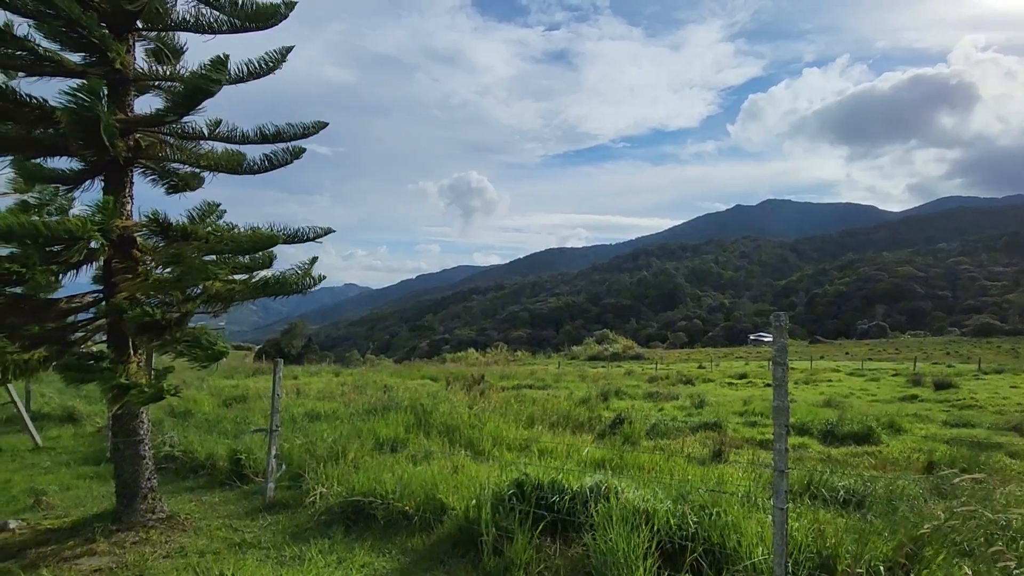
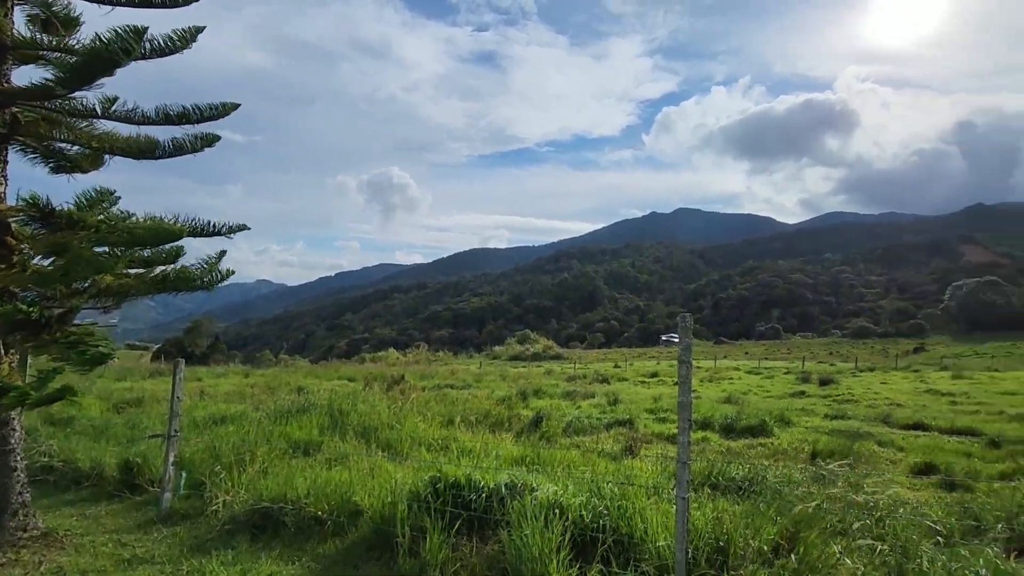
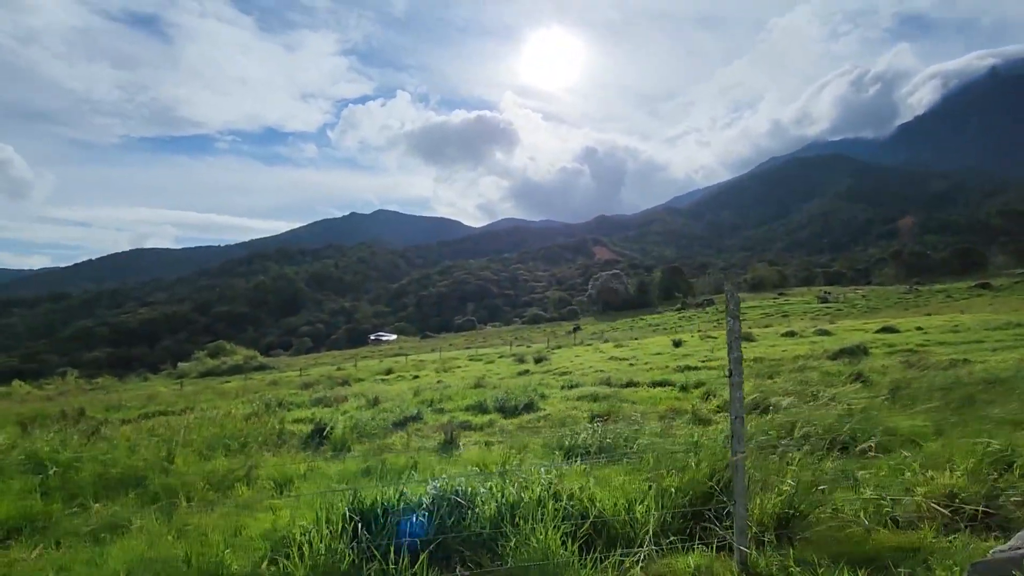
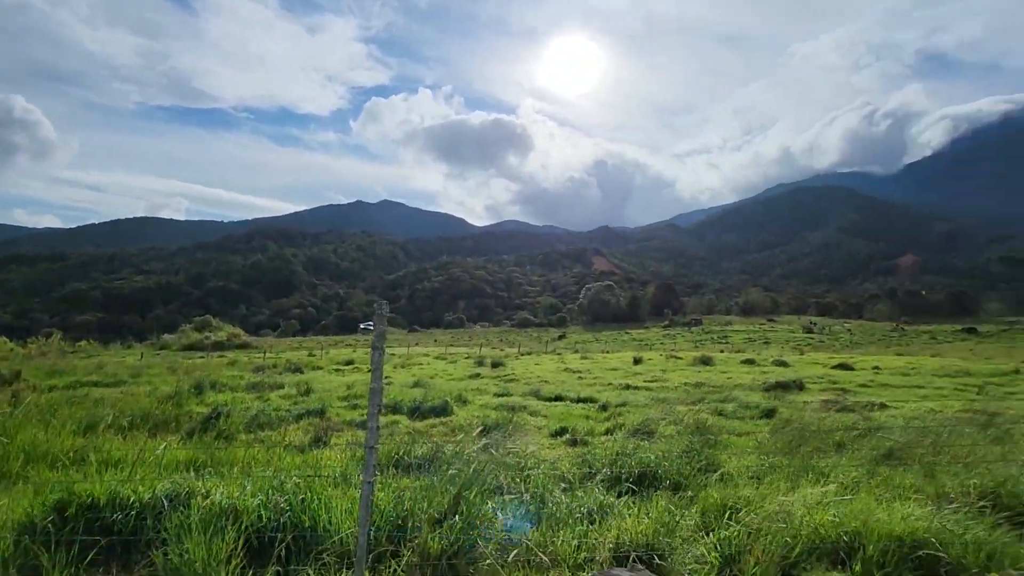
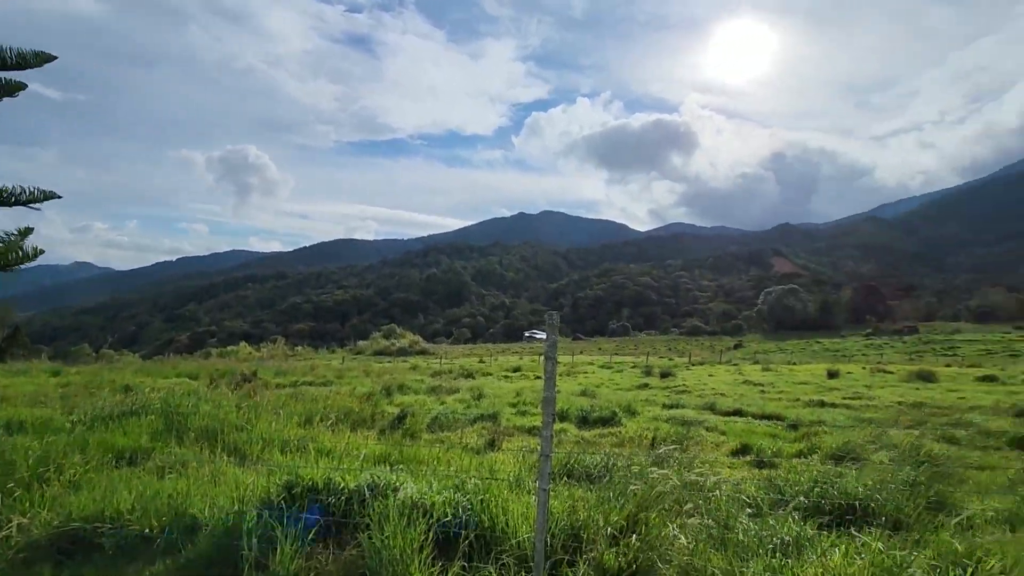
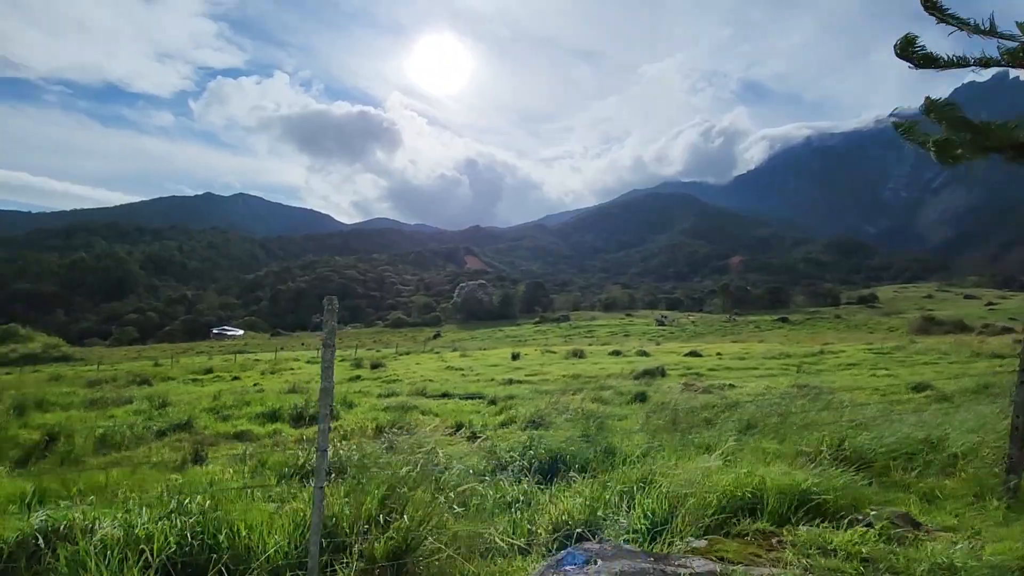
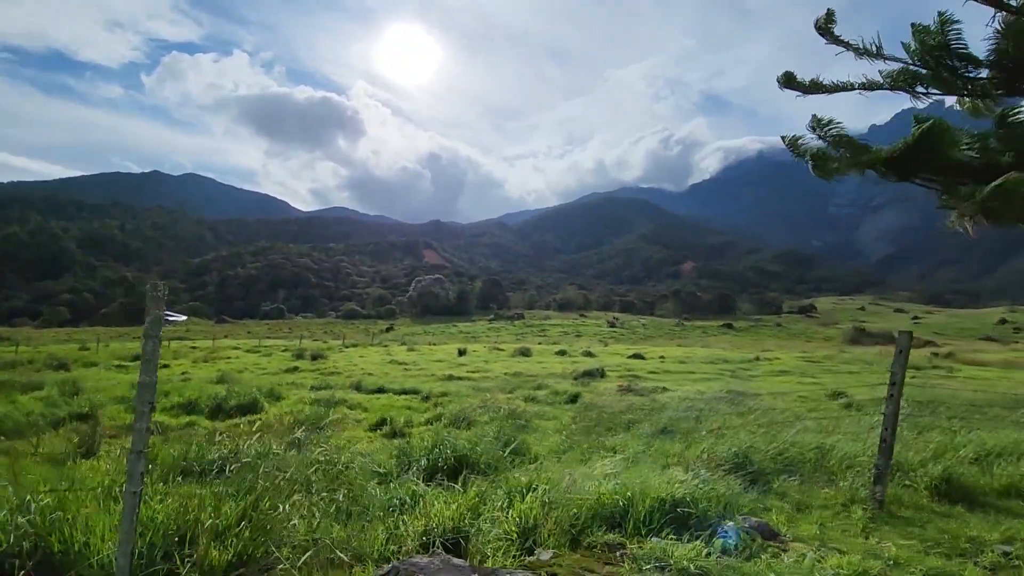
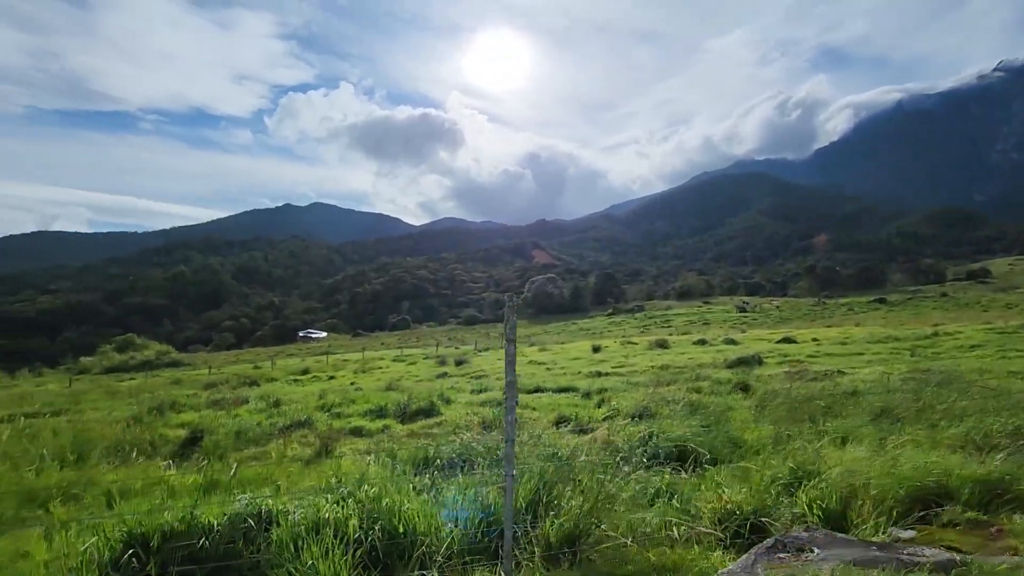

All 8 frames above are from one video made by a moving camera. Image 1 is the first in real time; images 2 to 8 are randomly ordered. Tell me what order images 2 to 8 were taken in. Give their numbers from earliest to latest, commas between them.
2, 5, 4, 7, 6, 8, 3
